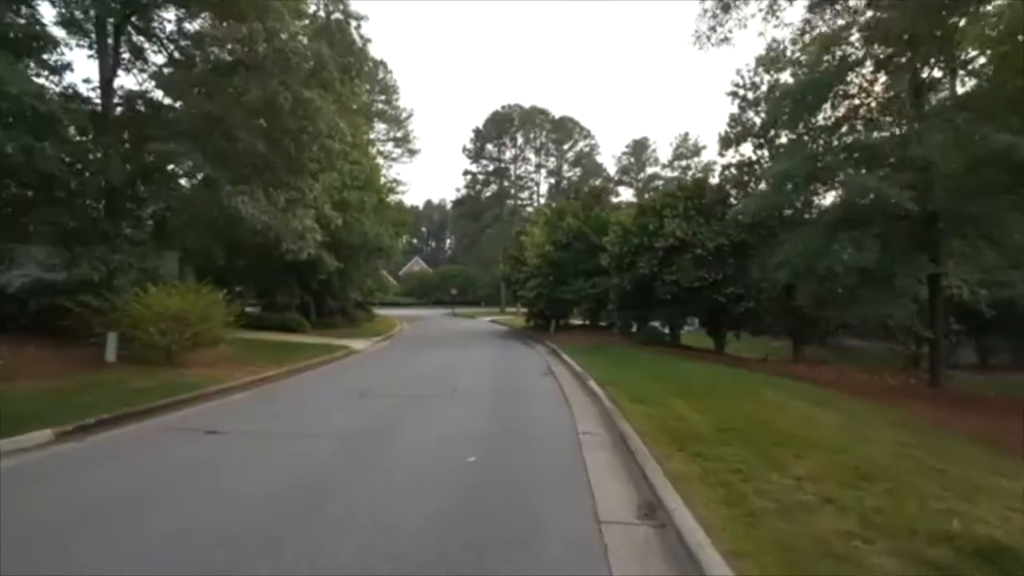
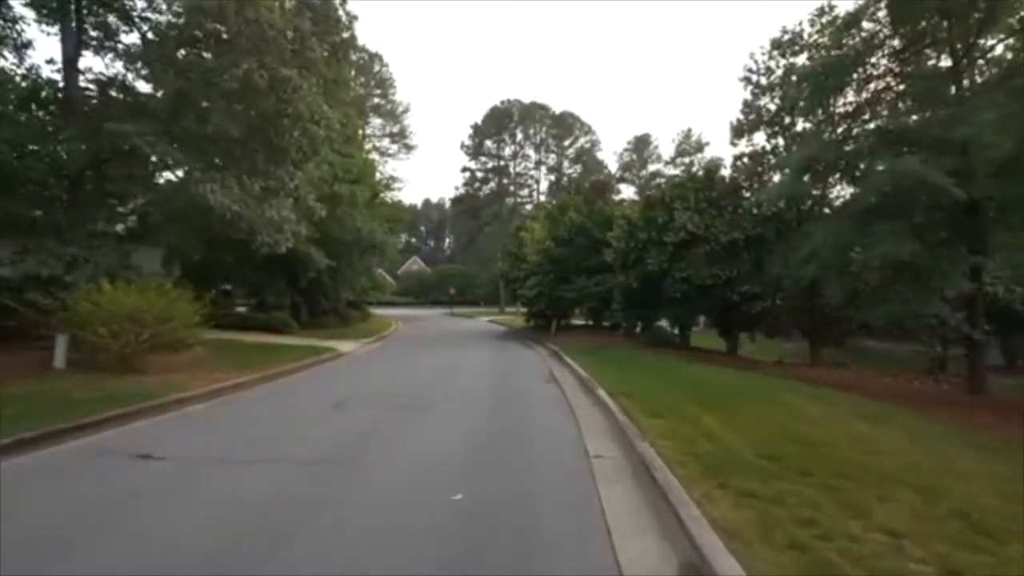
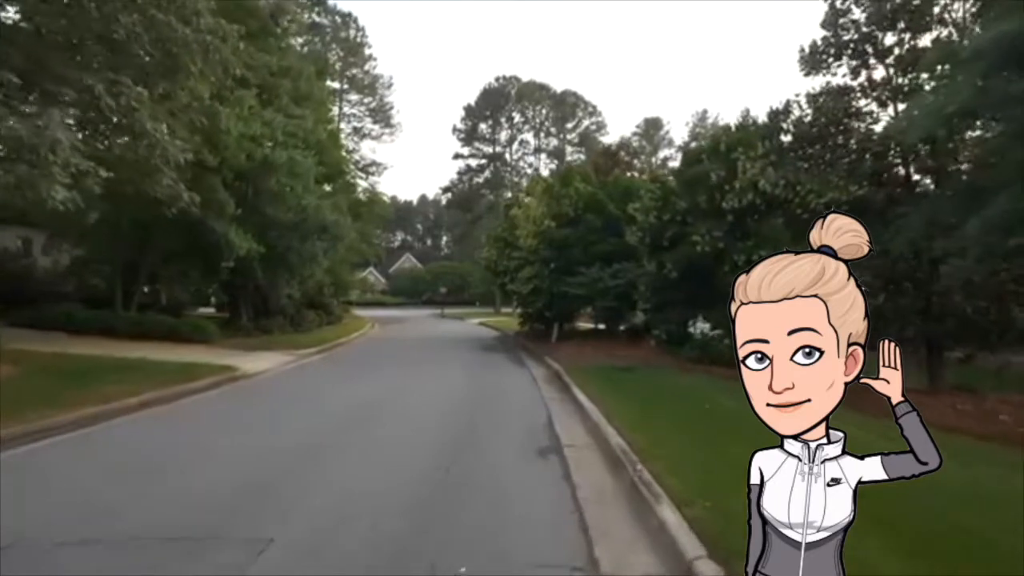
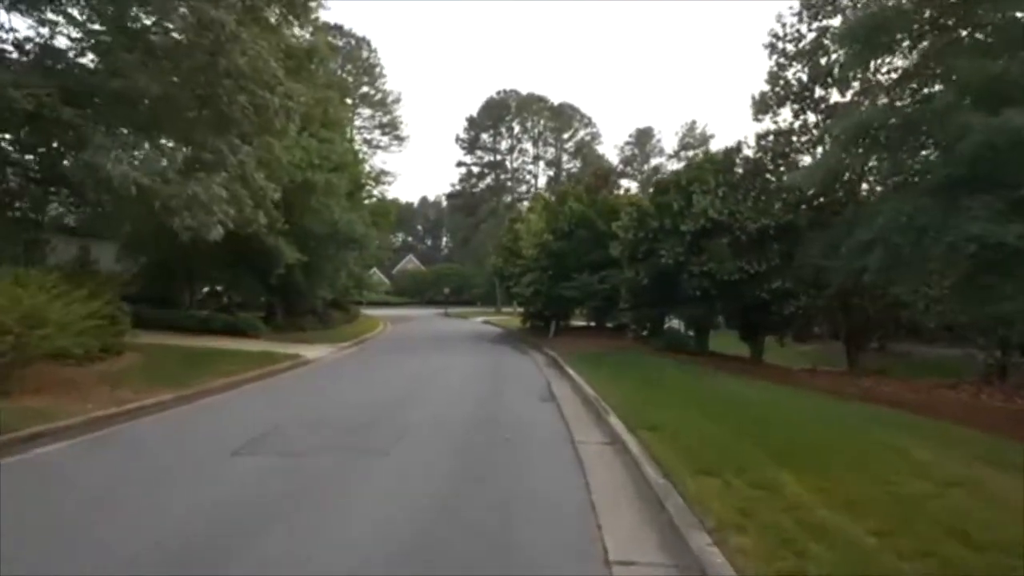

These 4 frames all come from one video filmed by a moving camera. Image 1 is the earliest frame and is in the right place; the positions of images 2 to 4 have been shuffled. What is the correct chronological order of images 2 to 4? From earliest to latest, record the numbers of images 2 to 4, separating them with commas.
2, 4, 3
